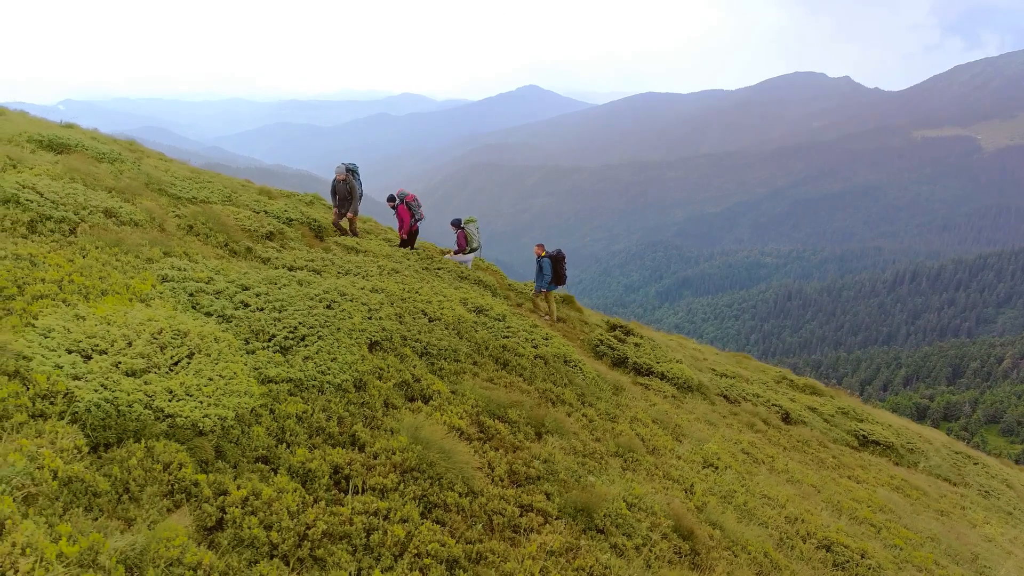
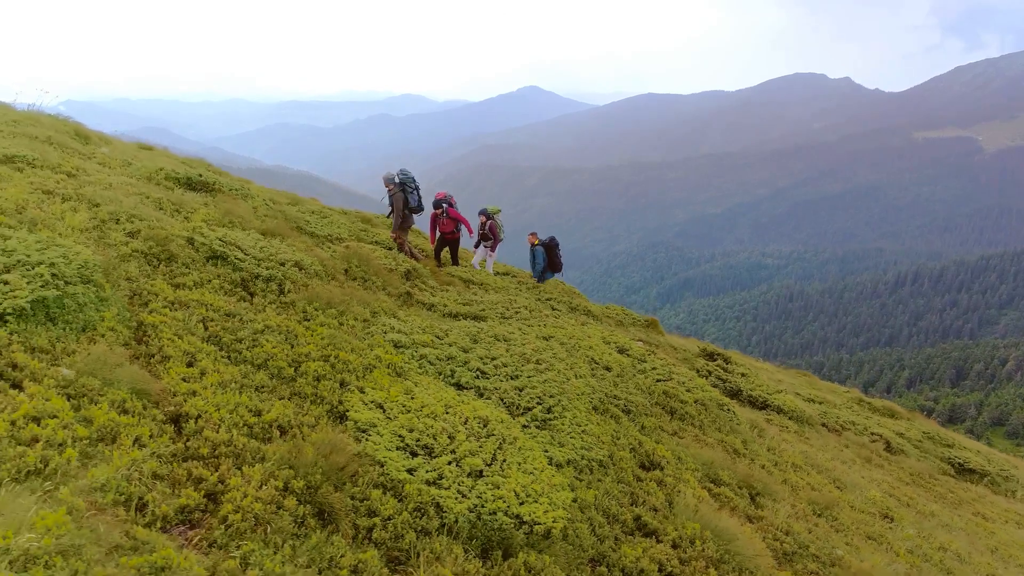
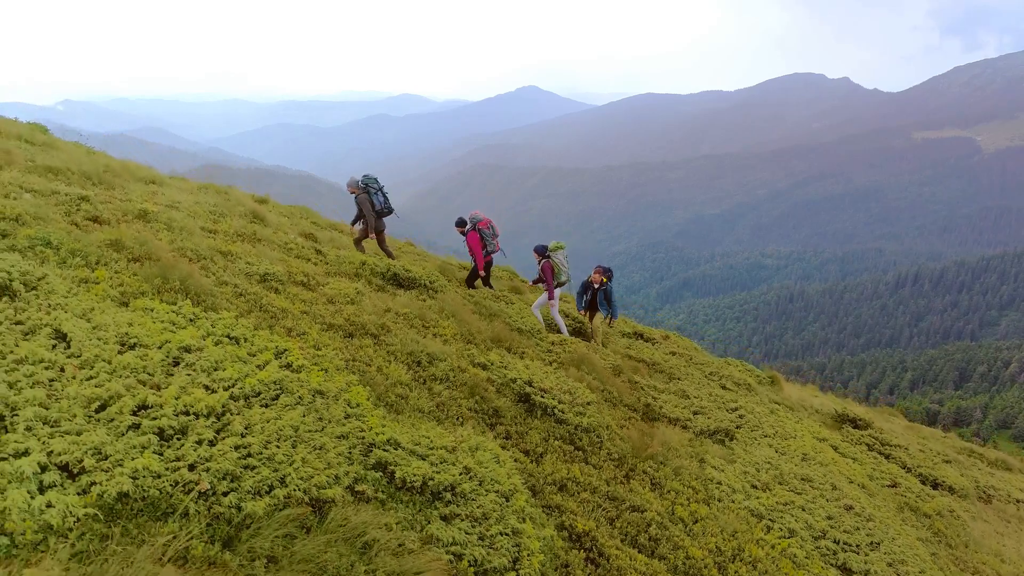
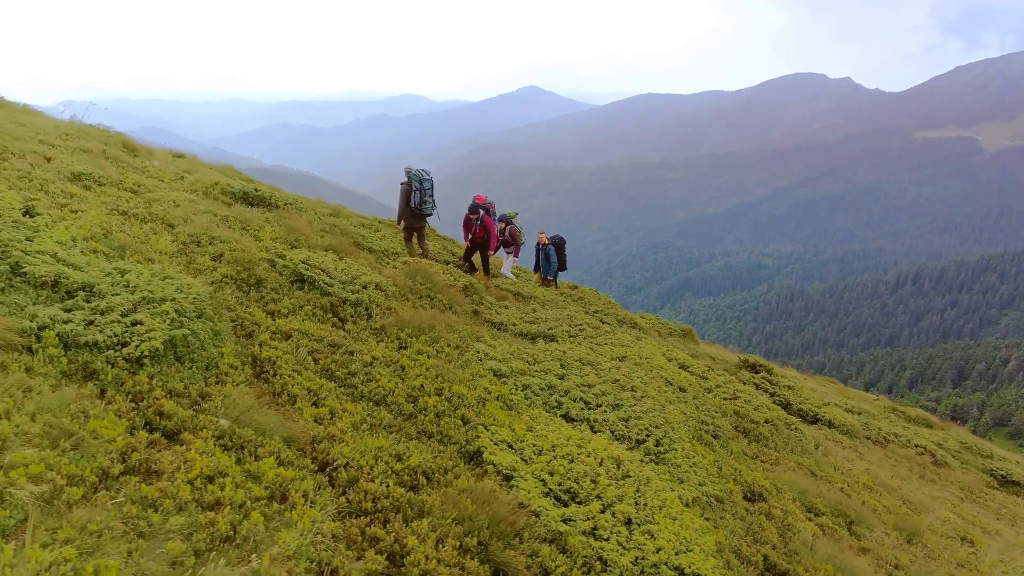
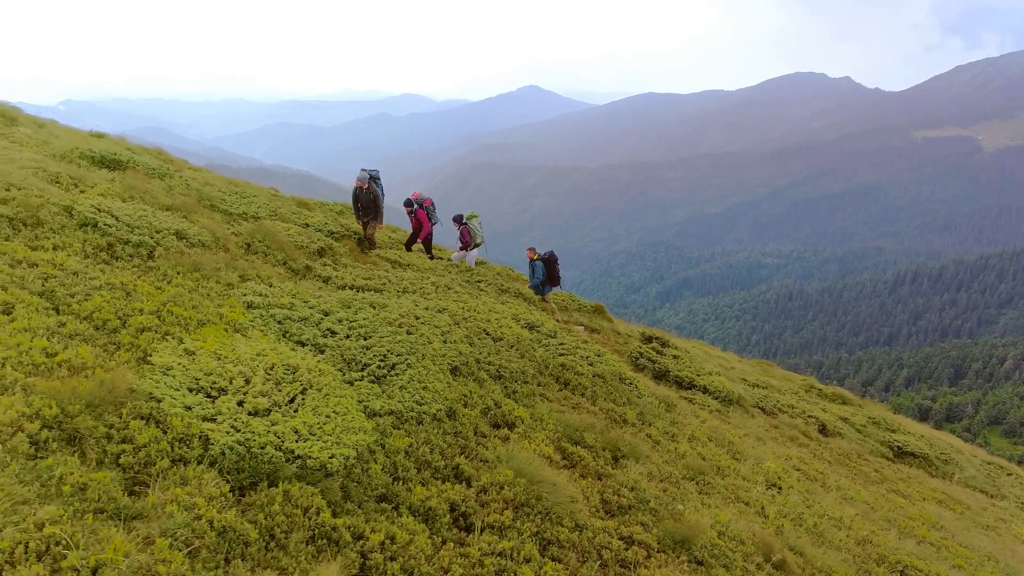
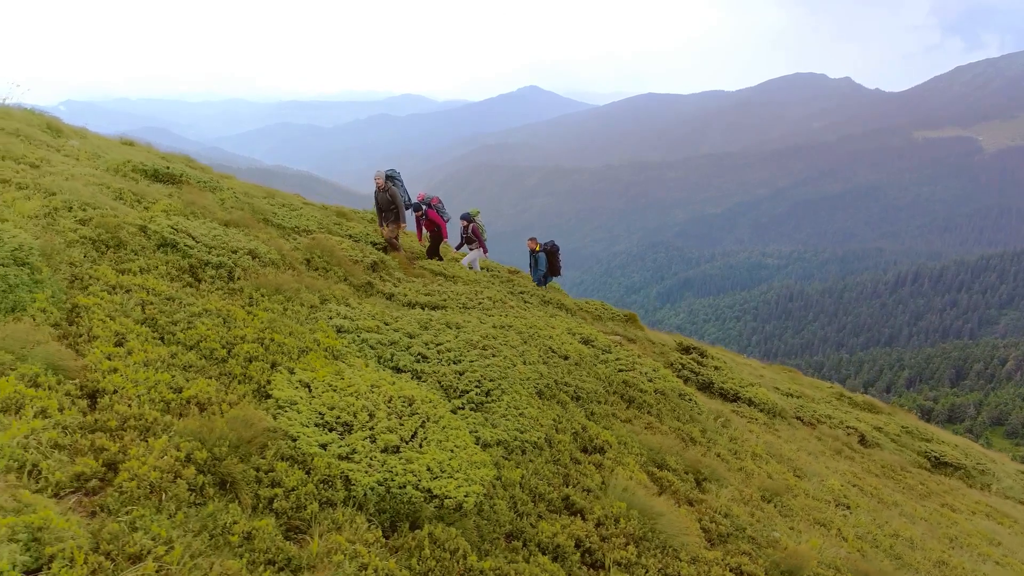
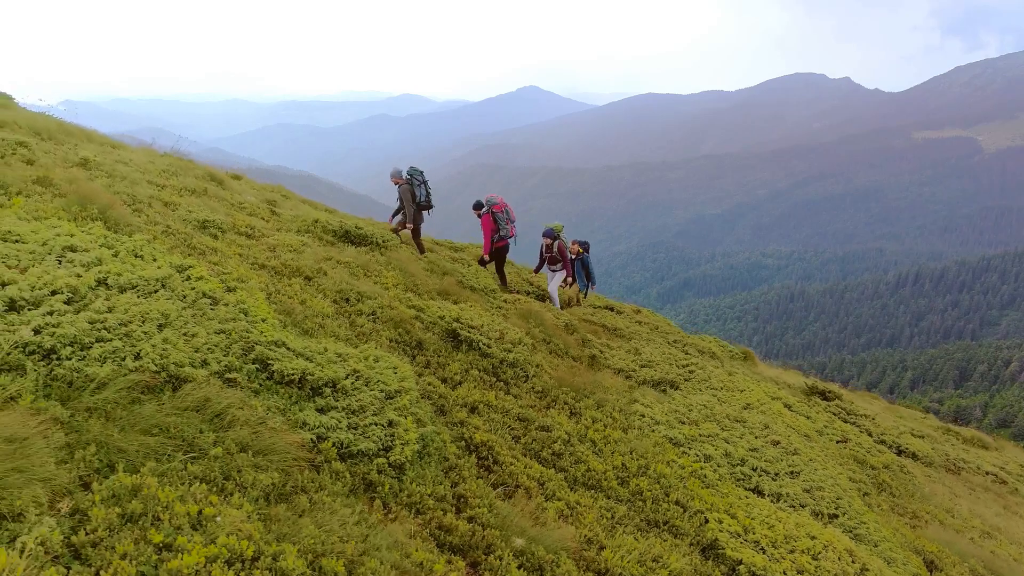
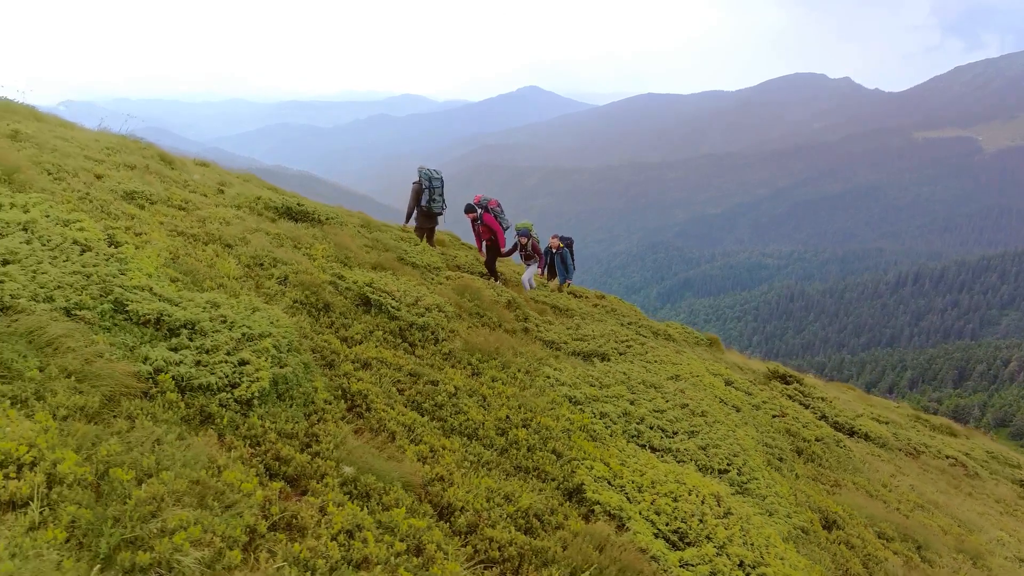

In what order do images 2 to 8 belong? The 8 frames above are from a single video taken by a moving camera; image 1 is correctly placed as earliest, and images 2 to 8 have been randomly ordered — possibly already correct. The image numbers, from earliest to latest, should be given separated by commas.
5, 6, 2, 4, 8, 7, 3
